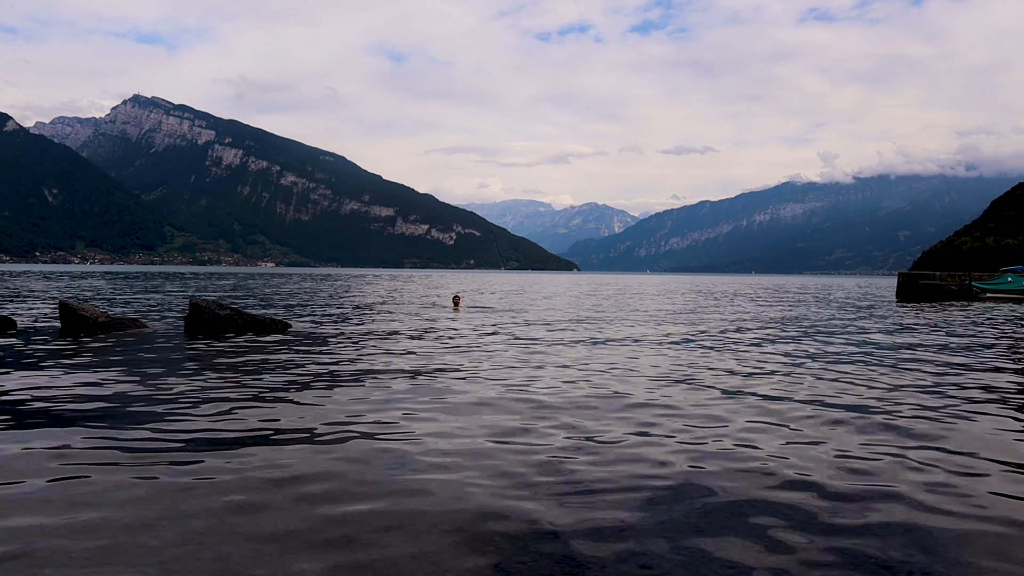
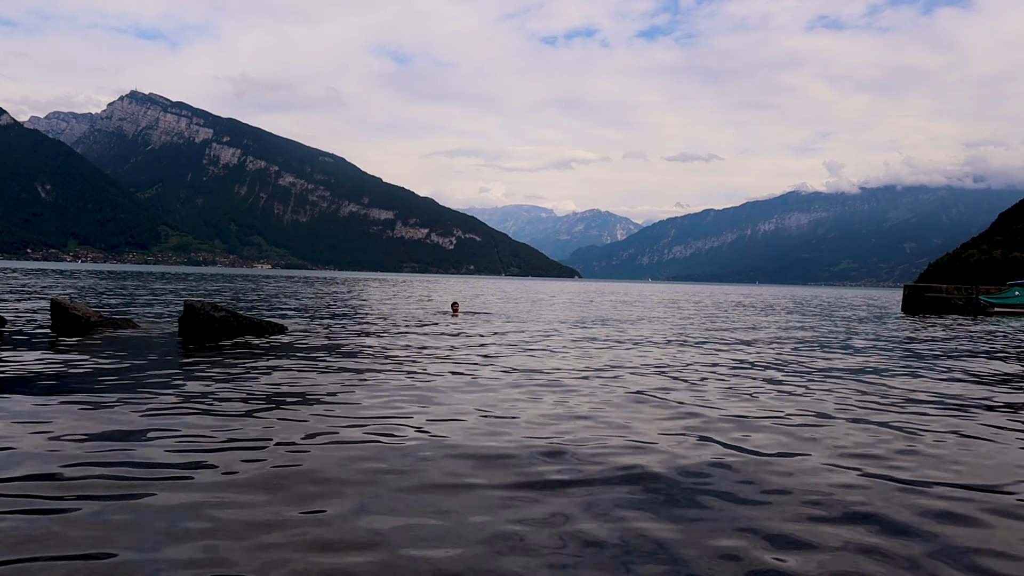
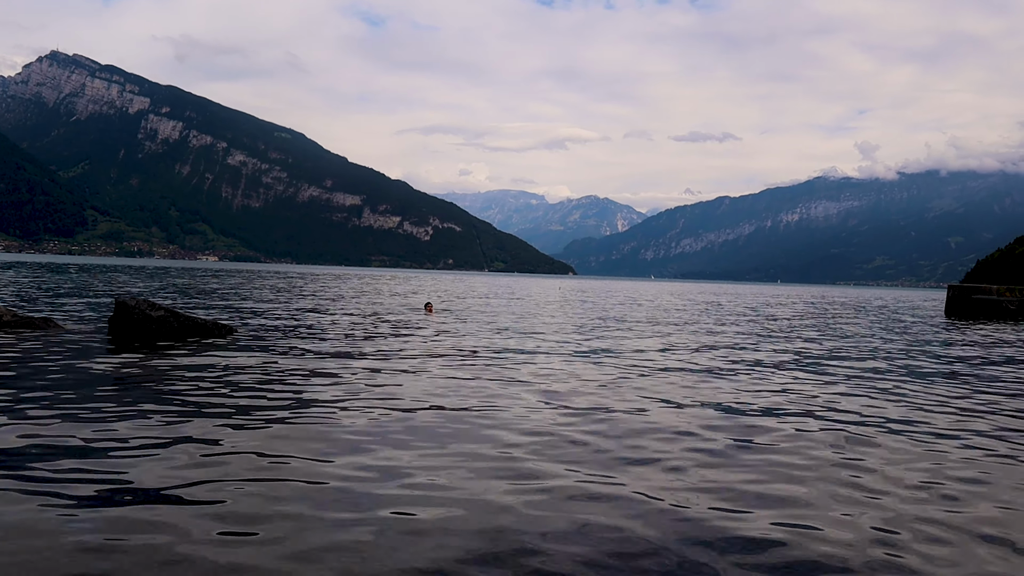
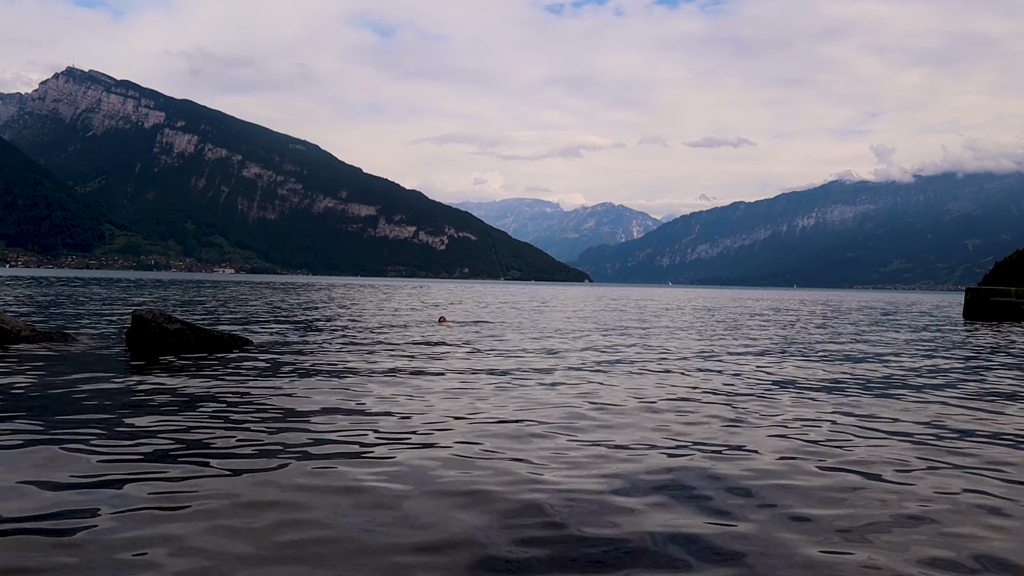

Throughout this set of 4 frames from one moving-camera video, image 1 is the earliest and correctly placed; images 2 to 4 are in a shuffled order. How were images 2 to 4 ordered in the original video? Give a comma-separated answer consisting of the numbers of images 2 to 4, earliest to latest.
2, 4, 3
